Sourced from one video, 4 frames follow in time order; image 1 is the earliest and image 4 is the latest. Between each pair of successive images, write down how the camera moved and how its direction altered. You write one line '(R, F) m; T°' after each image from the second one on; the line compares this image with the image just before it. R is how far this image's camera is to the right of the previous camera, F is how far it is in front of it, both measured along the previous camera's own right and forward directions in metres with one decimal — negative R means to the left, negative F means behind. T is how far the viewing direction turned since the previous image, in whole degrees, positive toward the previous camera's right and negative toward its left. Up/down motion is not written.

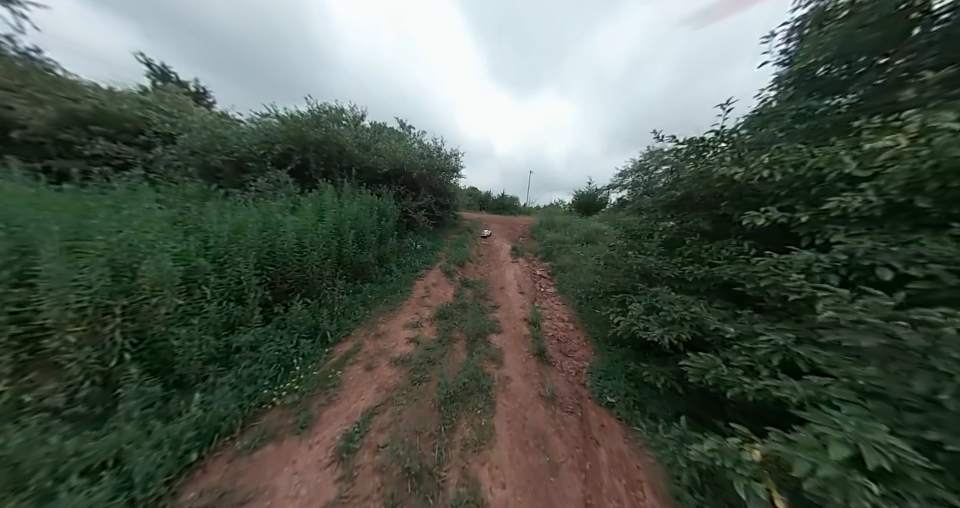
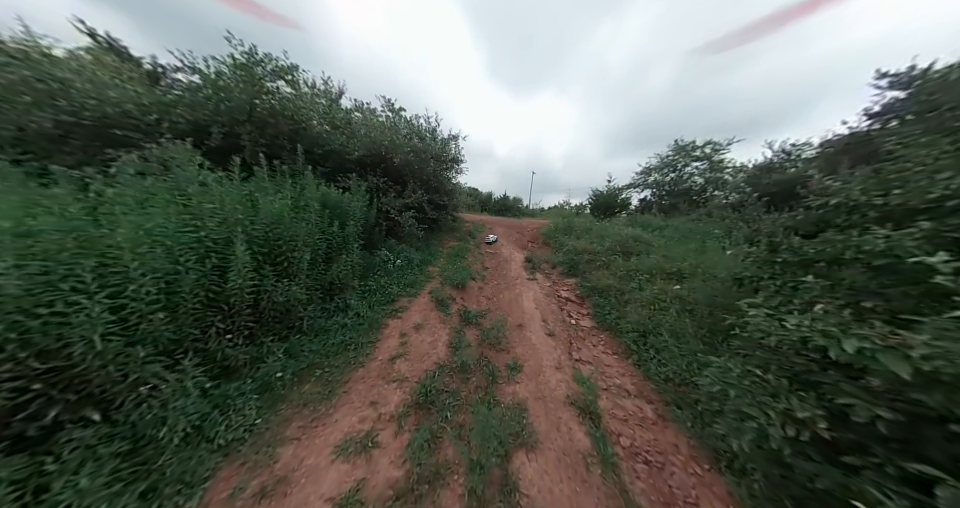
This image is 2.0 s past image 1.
(-0.2, +2.2) m; 0°
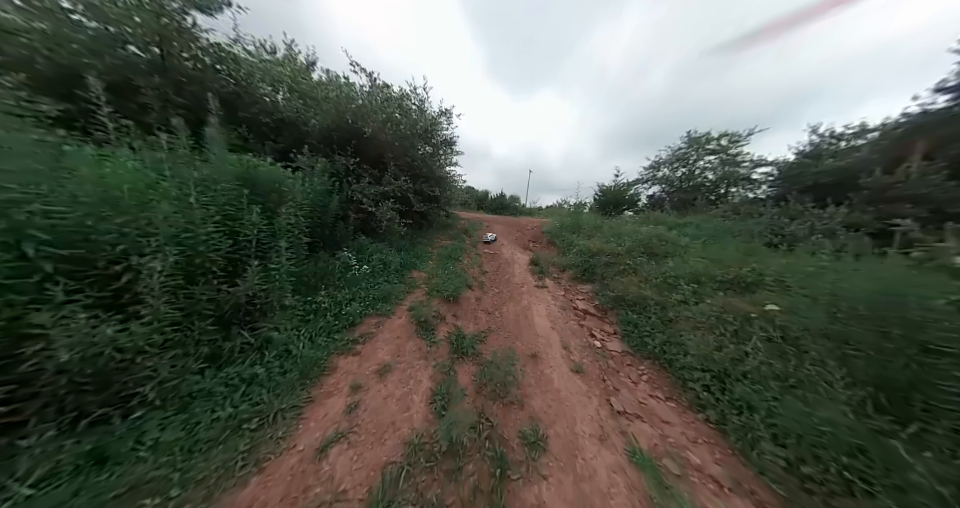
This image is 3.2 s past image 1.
(0.0, +1.3) m; +1°
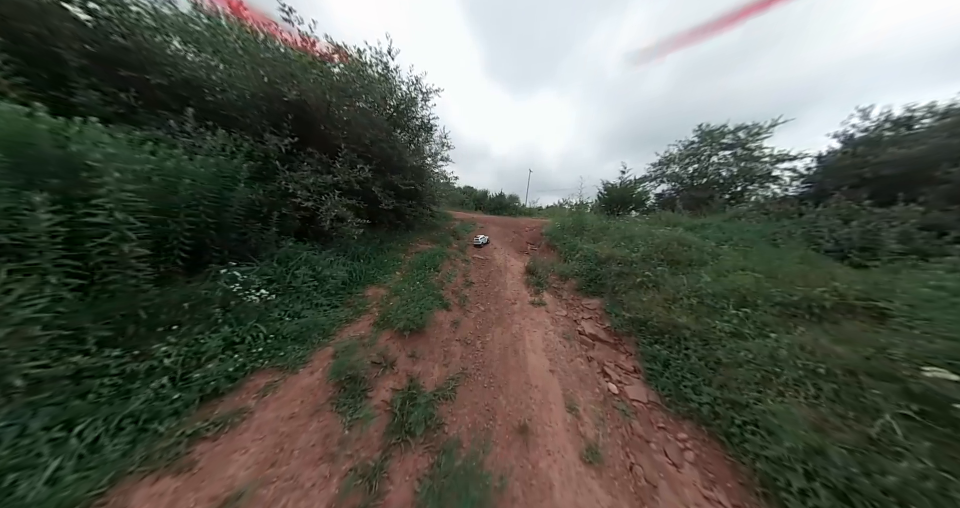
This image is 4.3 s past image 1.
(+0.5, +1.2) m; 0°
